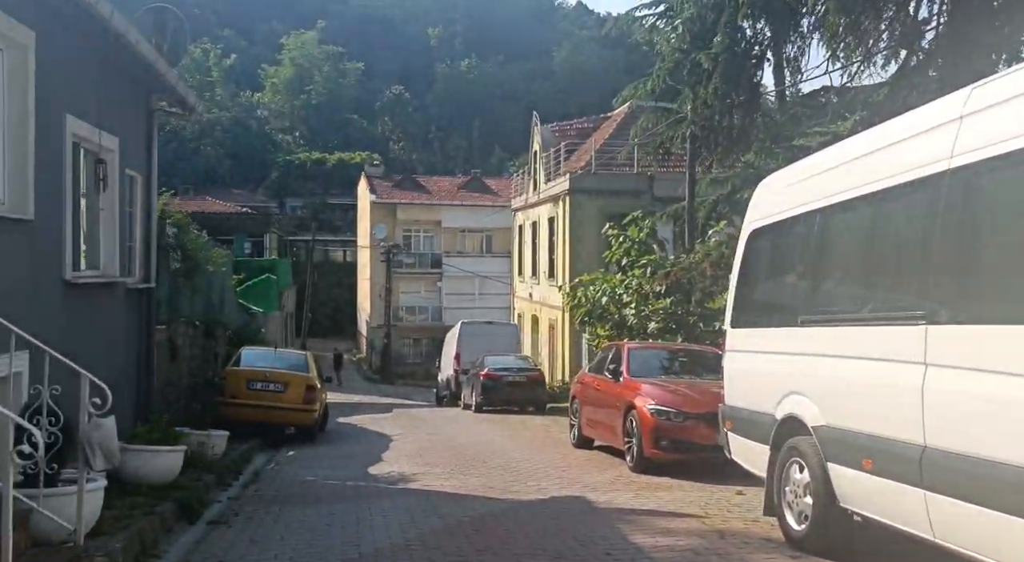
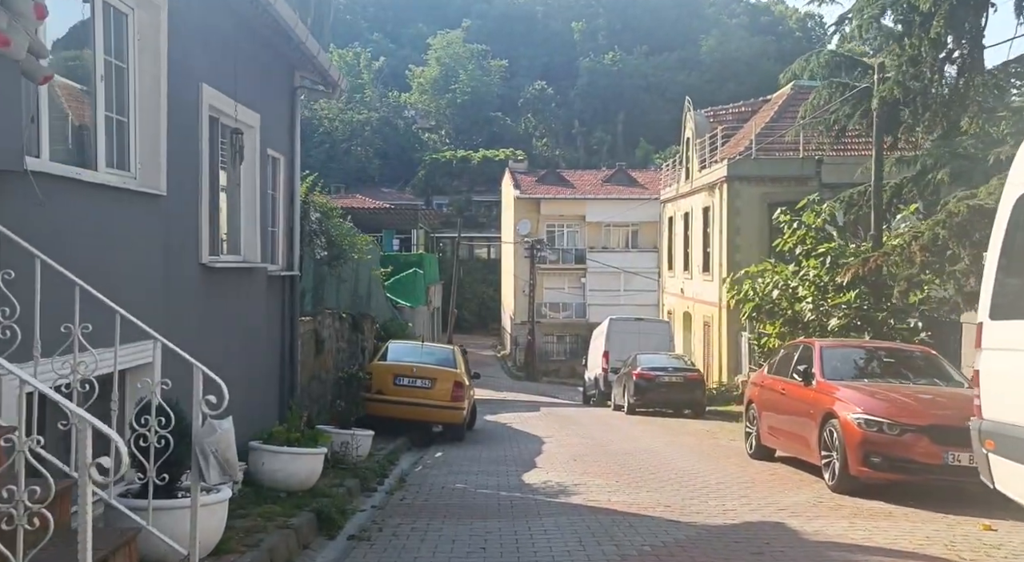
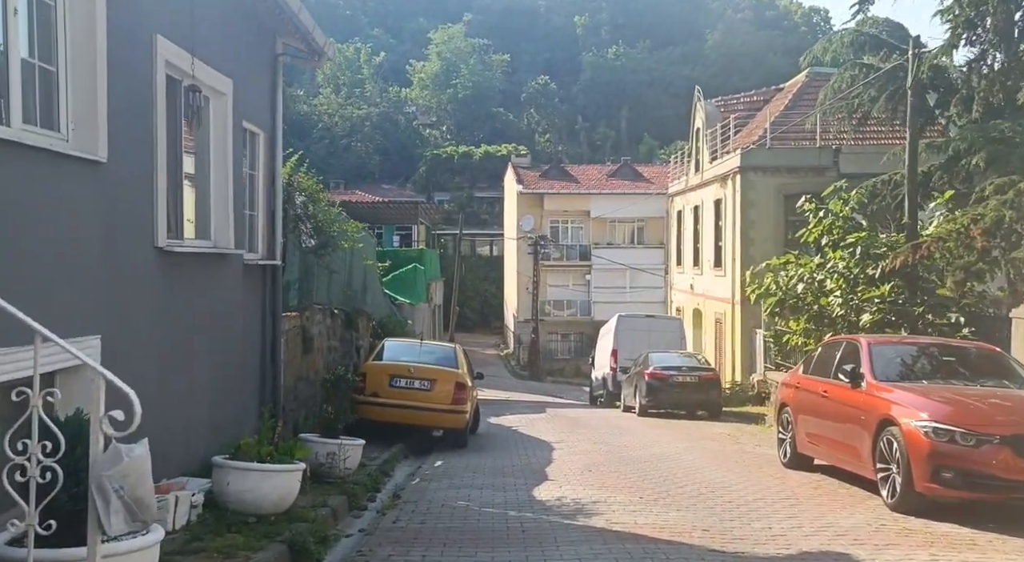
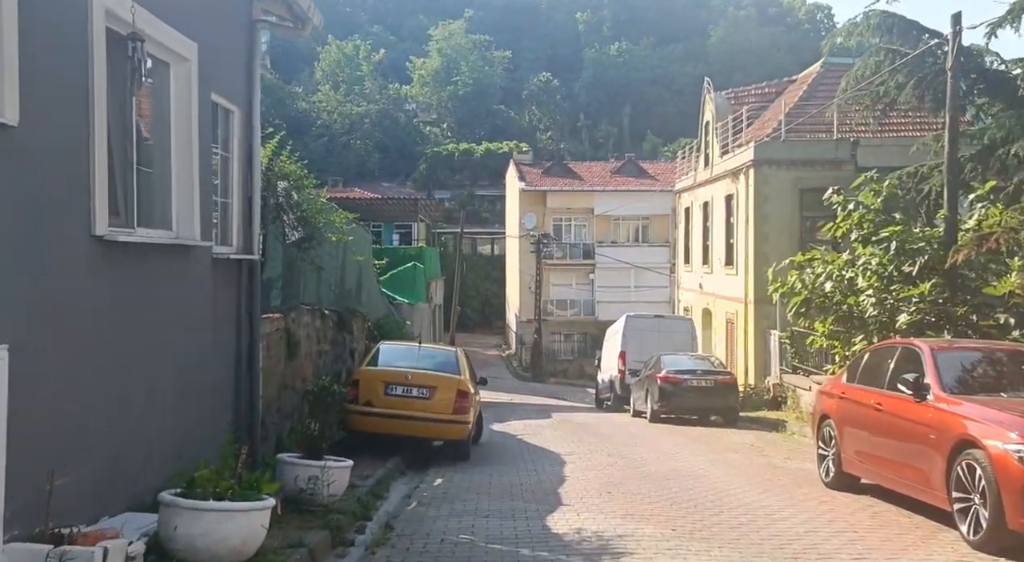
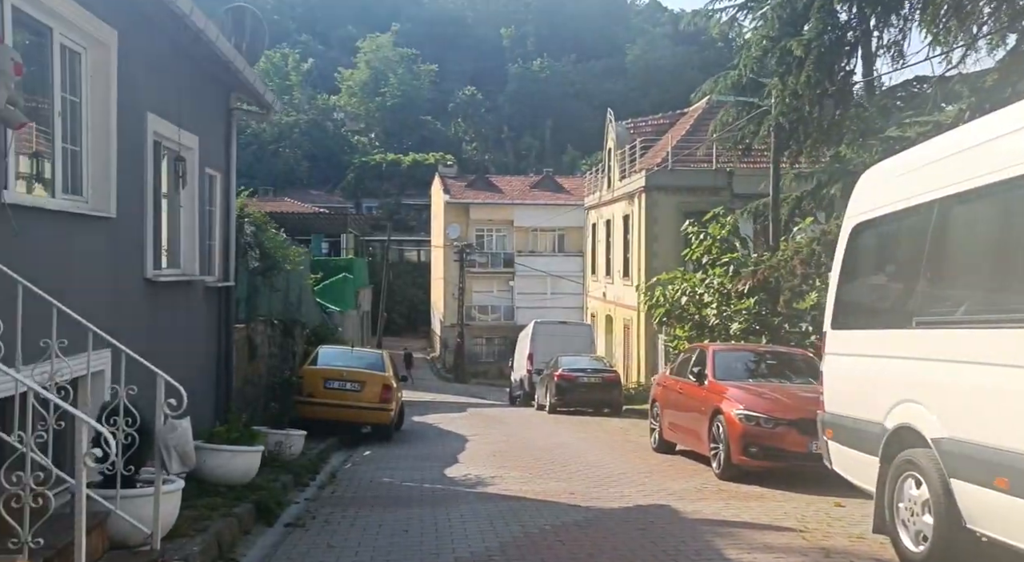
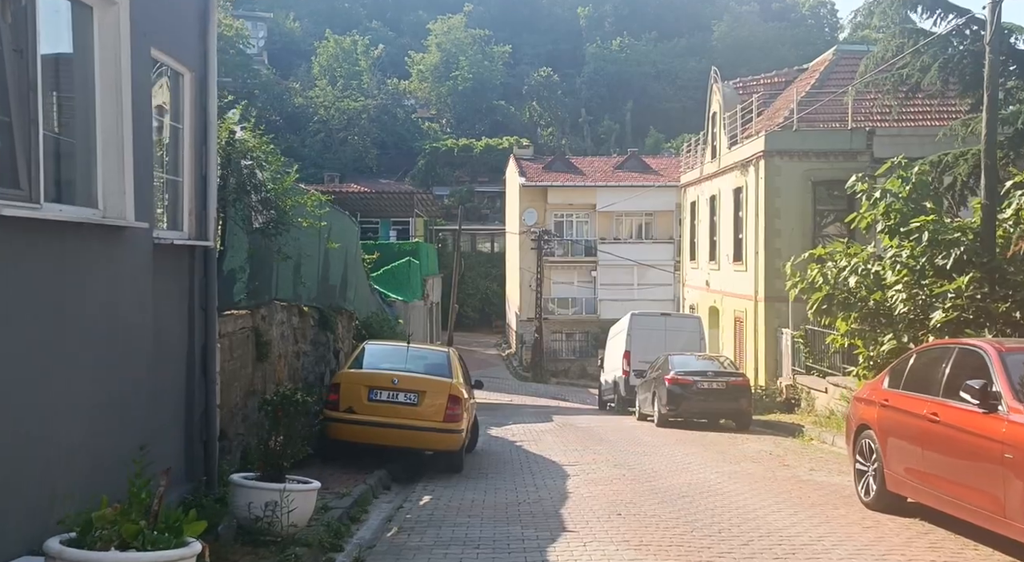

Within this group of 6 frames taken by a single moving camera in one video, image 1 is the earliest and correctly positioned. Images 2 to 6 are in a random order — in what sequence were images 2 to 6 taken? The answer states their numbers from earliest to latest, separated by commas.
5, 2, 3, 4, 6
